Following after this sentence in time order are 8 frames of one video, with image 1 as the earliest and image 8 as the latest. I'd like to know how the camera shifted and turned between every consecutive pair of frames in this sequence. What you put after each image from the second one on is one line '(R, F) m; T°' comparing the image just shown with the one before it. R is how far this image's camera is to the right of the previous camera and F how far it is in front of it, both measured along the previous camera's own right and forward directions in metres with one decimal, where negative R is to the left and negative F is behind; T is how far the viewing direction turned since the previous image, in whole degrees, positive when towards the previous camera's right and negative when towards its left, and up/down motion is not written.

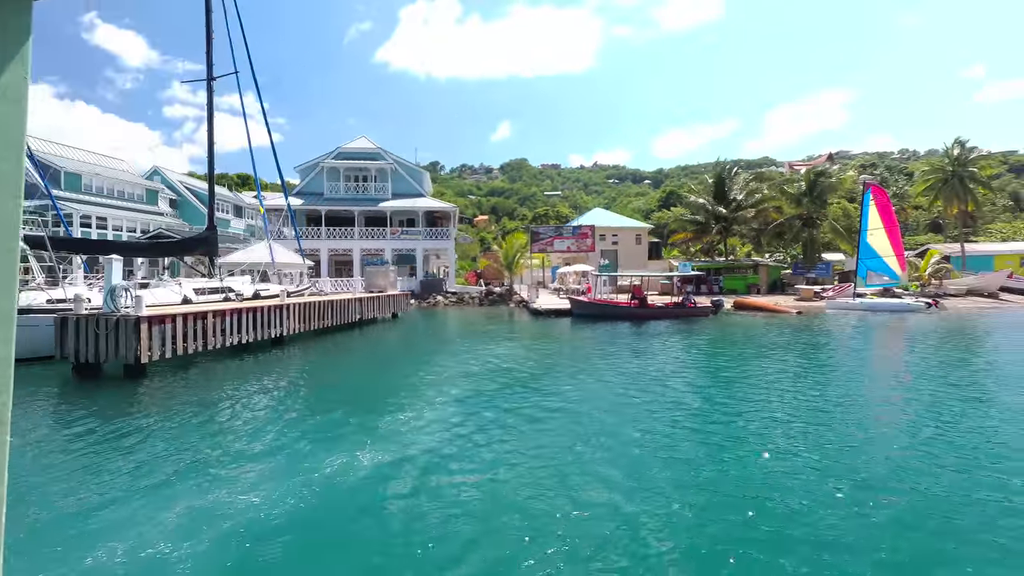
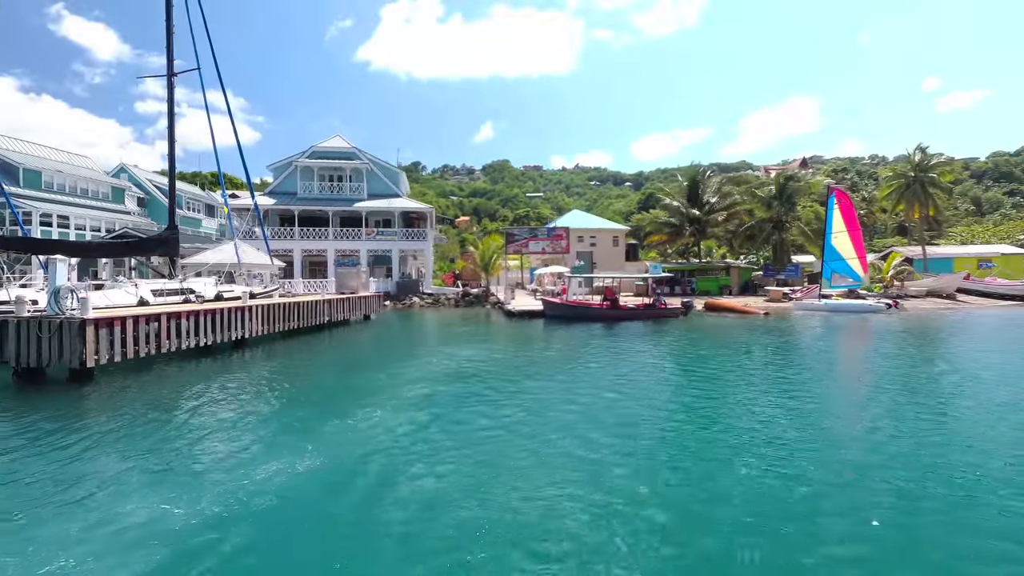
(+0.4, 0.0) m; +2°
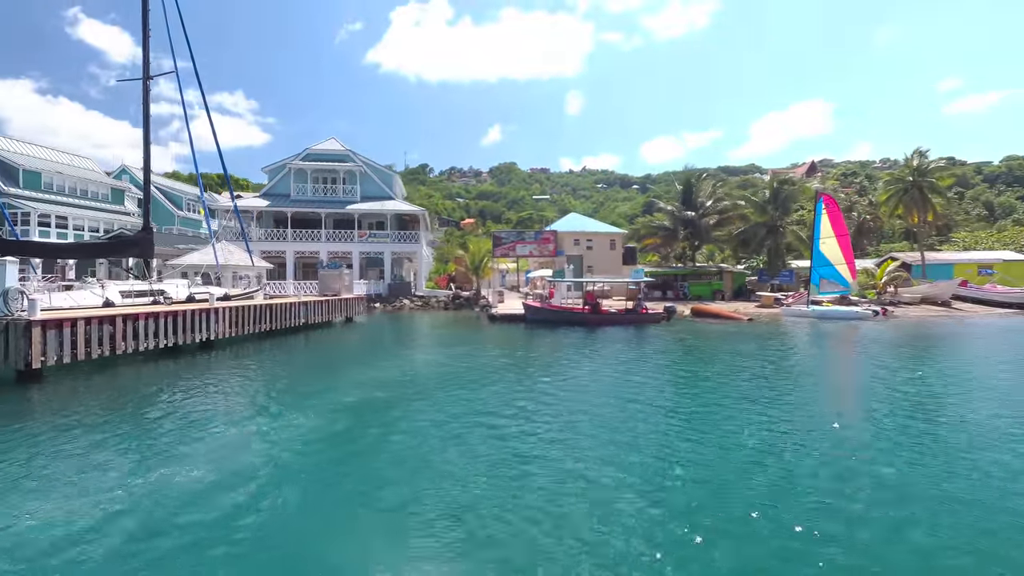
(+1.2, +0.1) m; -1°
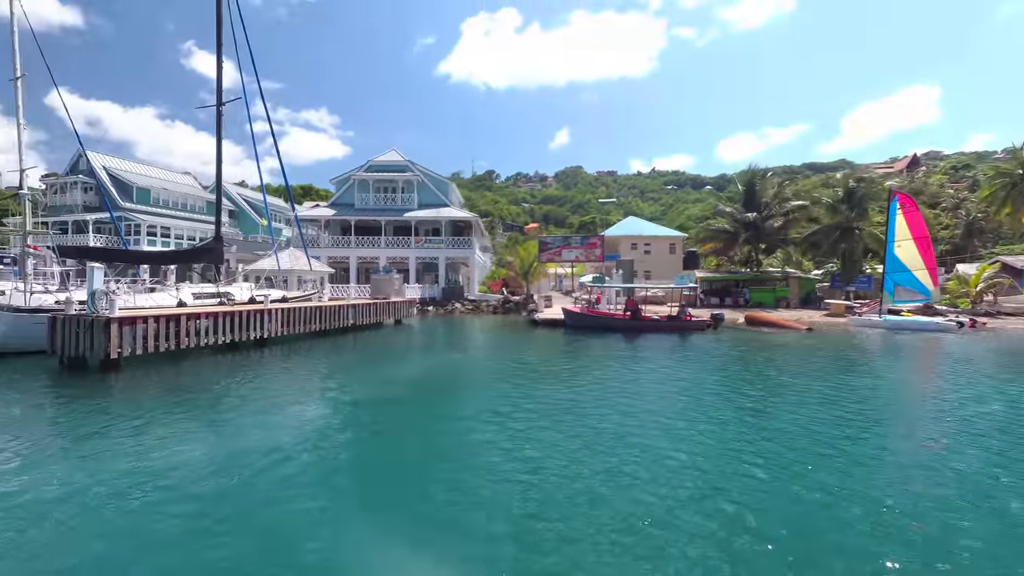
(+1.2, -0.2) m; -8°
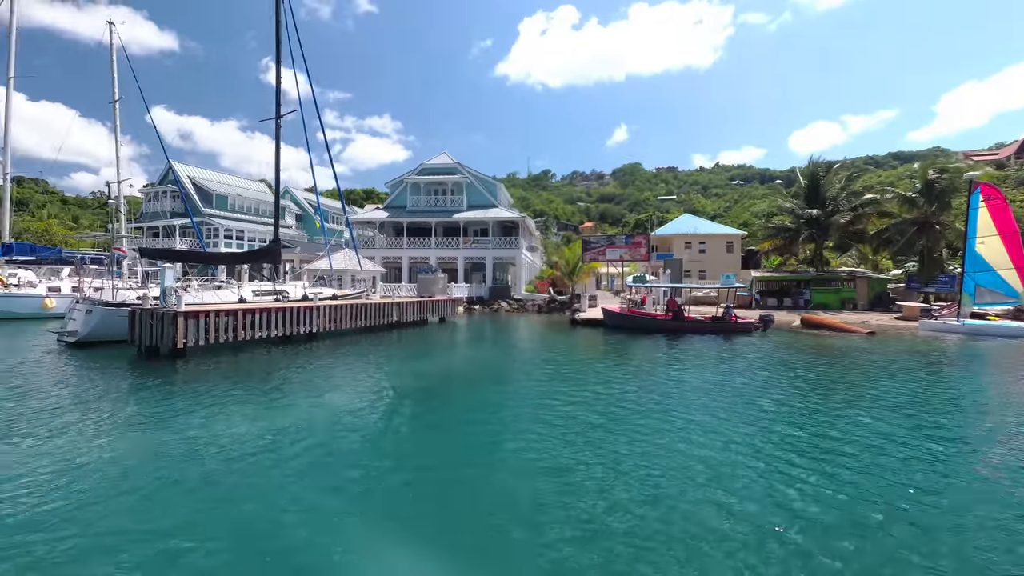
(+0.8, -0.2) m; -7°
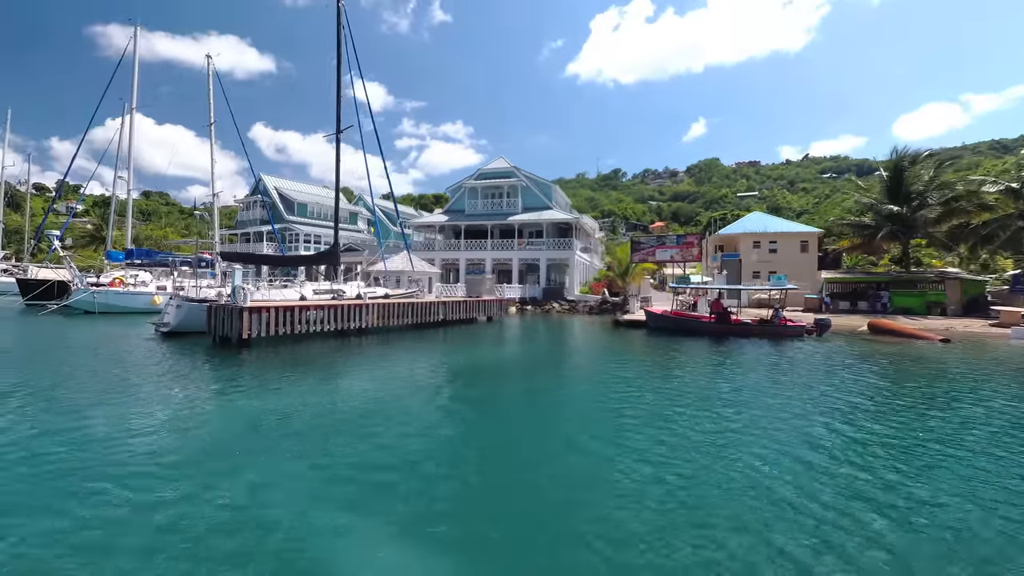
(+1.3, -0.5) m; -9°
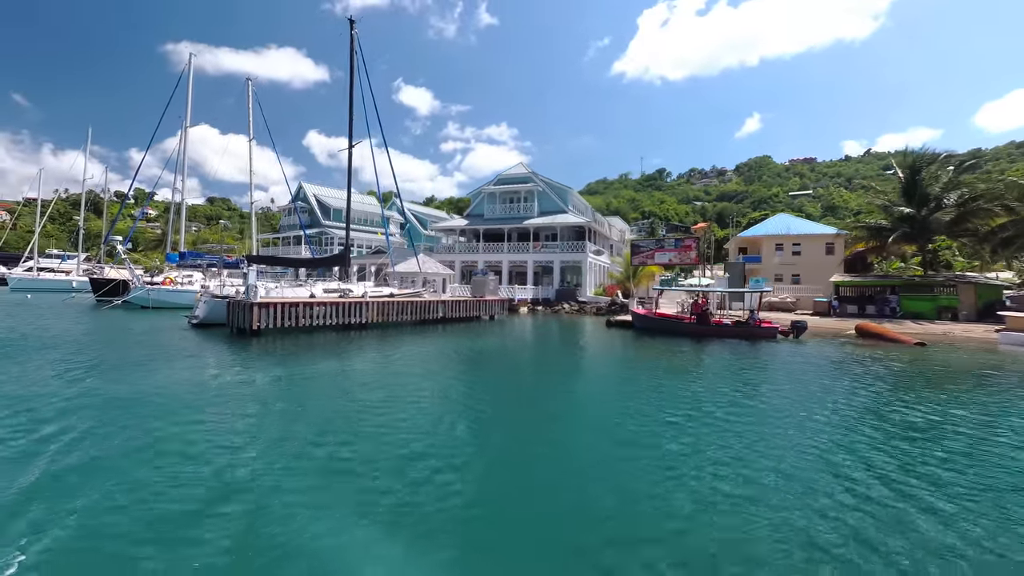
(+2.4, -1.5) m; -5°
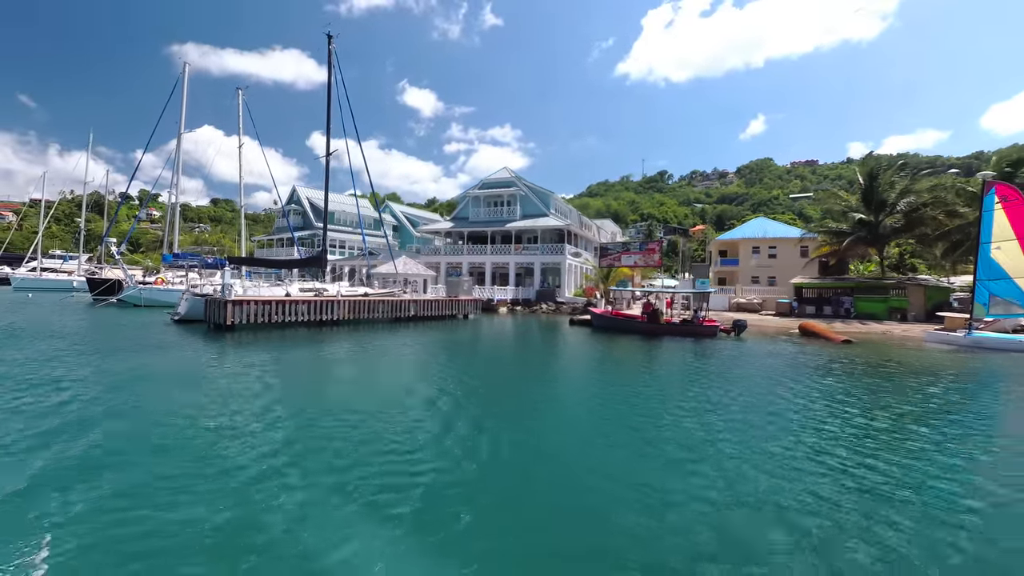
(+1.9, -1.4) m; 0°
